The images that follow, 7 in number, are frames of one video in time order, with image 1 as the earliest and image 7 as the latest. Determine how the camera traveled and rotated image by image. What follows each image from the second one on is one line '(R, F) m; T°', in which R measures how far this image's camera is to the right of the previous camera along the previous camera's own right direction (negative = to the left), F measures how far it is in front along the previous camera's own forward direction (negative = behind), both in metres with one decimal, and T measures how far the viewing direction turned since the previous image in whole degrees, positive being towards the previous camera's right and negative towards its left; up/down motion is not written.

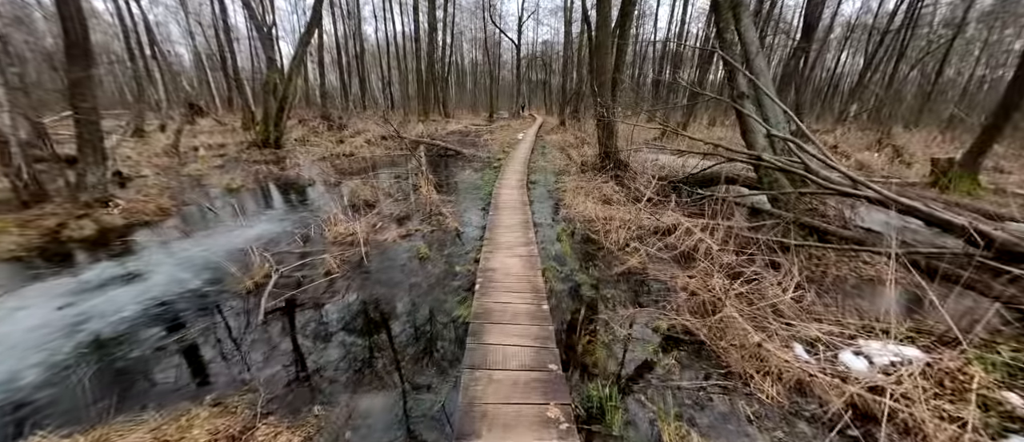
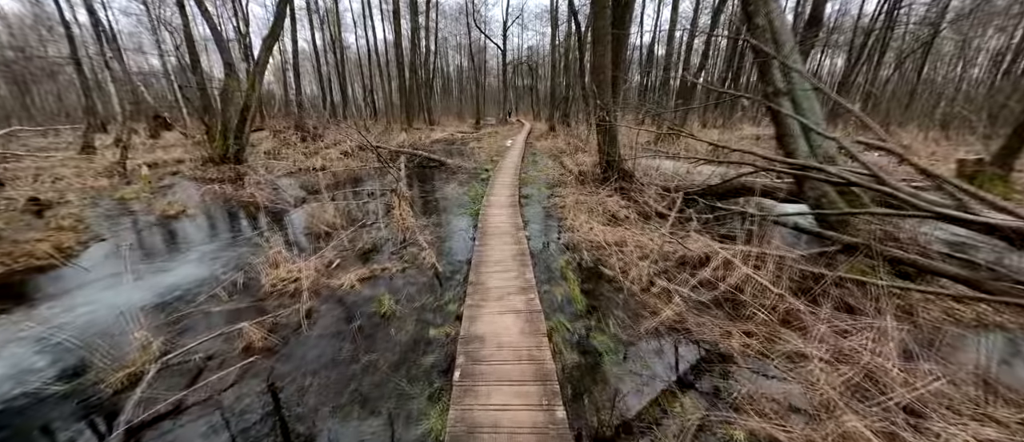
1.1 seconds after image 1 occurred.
(0.0, +1.0) m; +2°
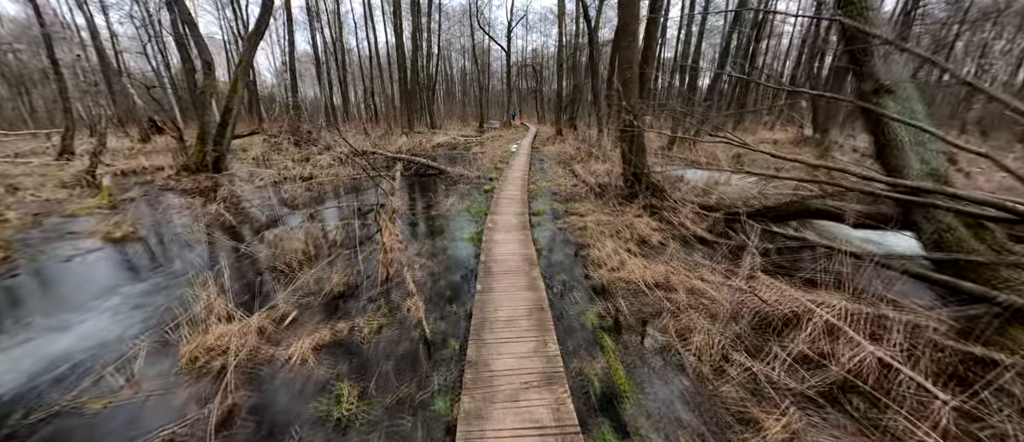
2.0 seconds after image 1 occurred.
(-0.1, +1.1) m; -1°
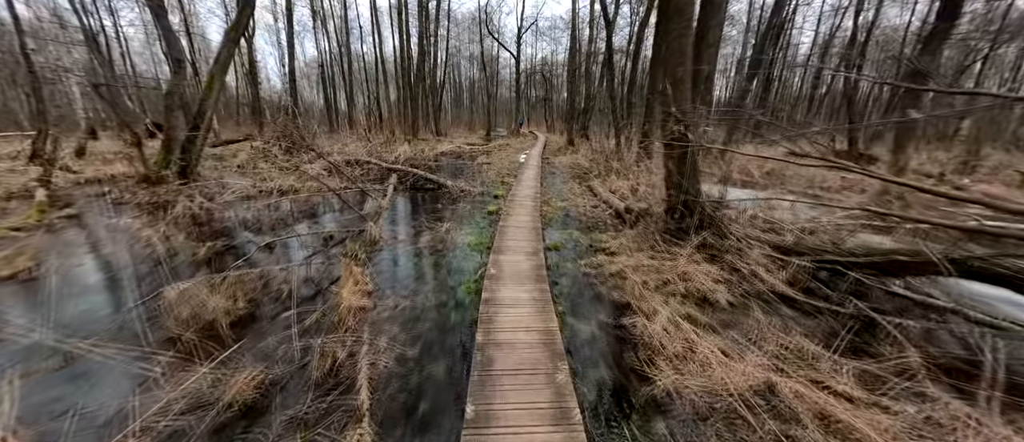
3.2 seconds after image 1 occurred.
(-0.1, +1.4) m; -1°
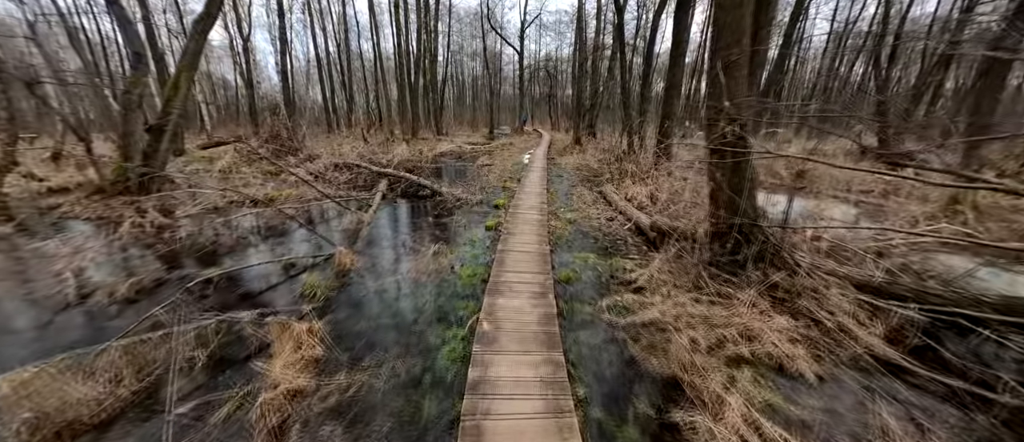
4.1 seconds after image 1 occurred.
(0.0, +1.0) m; -1°
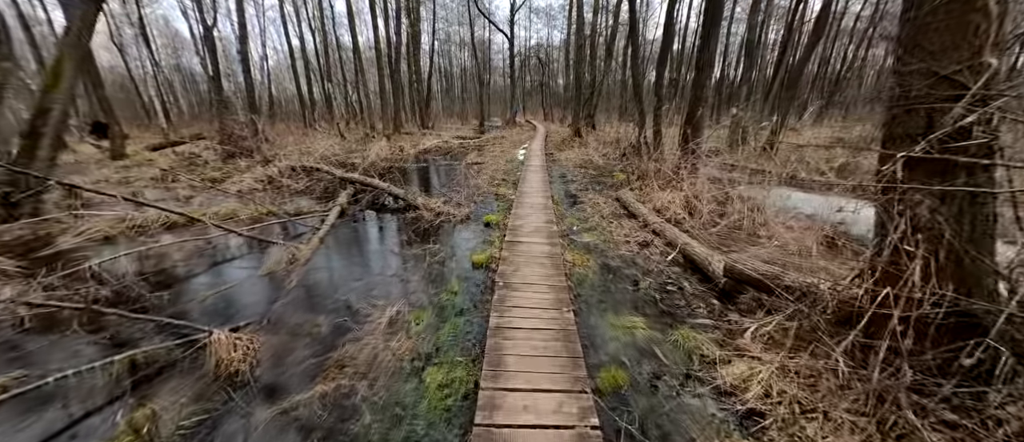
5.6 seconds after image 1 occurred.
(-0.1, +1.8) m; +1°
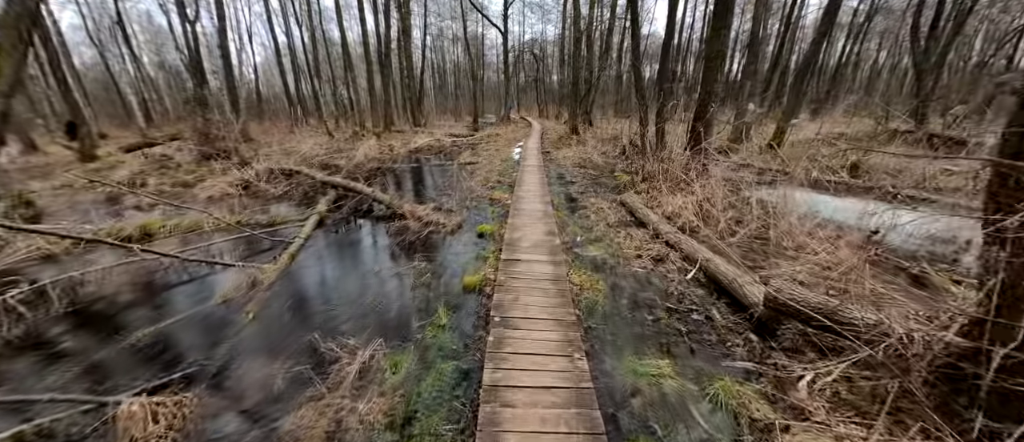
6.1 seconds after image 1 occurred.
(0.0, +0.6) m; +1°
